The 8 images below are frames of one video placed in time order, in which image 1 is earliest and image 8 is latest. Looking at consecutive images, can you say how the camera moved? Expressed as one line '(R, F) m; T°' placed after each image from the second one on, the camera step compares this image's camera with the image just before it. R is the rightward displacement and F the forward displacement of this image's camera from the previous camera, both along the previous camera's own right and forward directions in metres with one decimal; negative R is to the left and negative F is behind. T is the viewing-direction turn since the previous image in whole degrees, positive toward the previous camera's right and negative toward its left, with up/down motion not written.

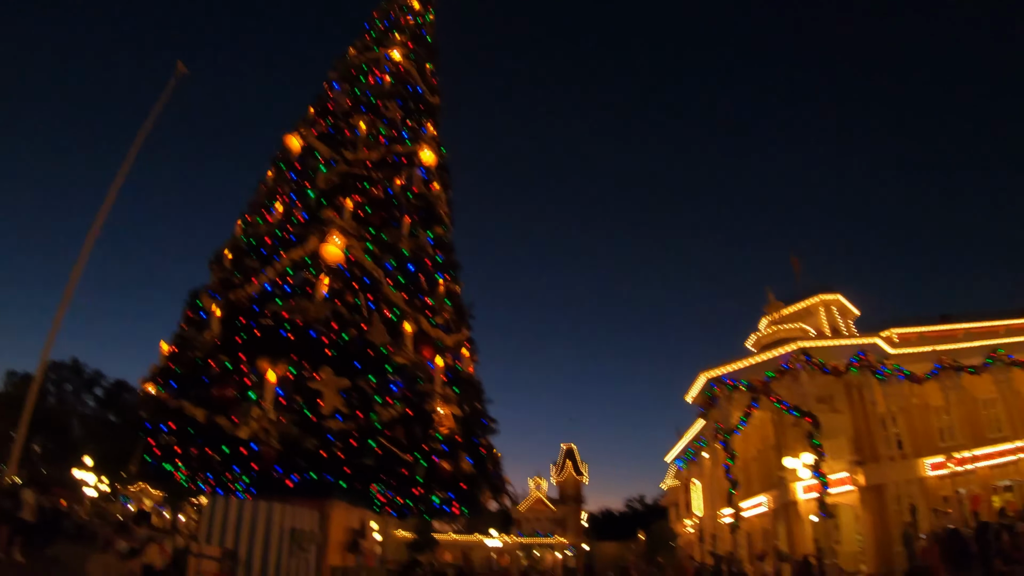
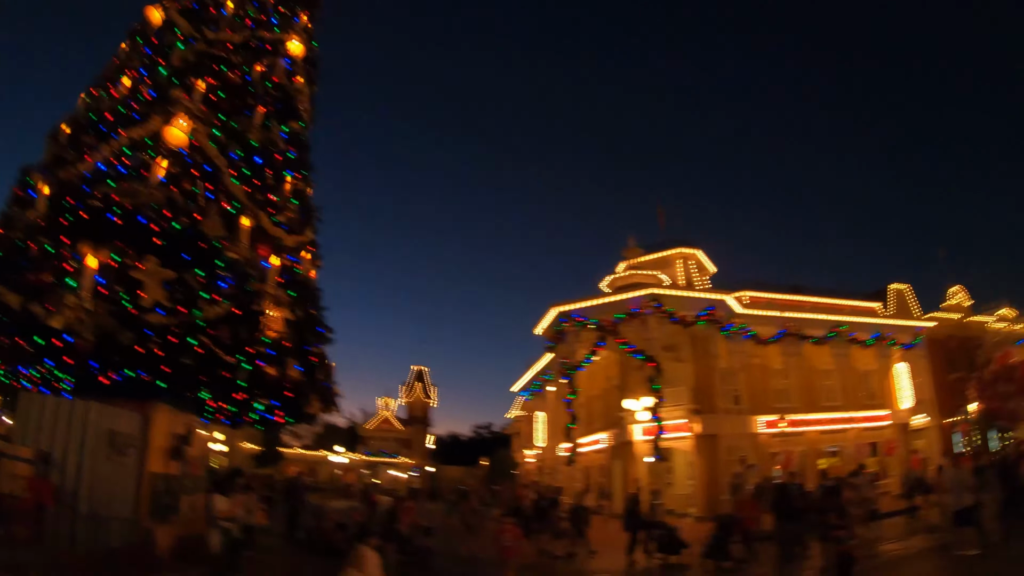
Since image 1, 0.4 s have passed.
(+0.1, +1.5) m; +11°
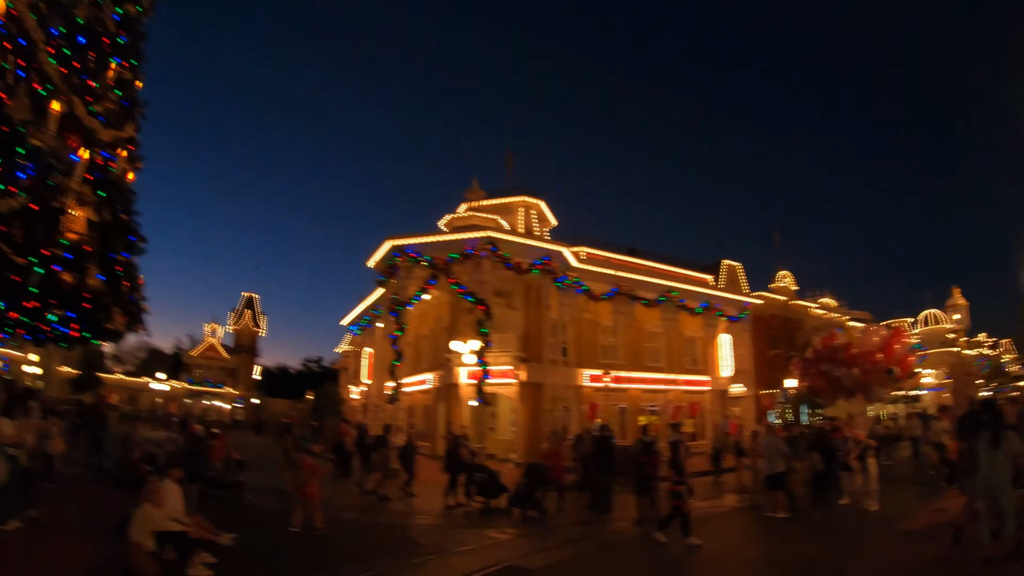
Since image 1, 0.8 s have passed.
(-0.1, +0.9) m; +14°
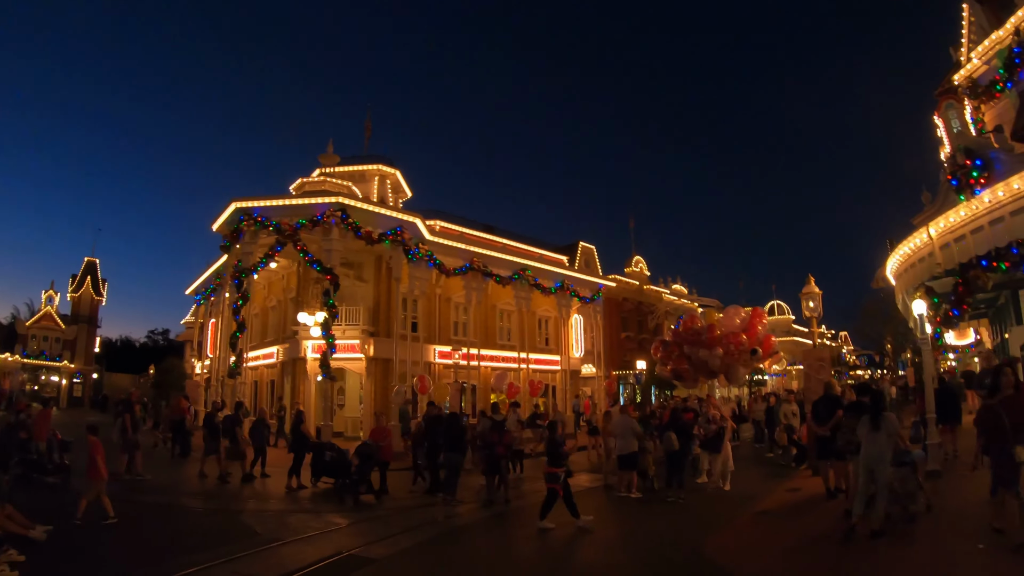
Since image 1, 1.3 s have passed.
(+0.2, +1.0) m; +12°
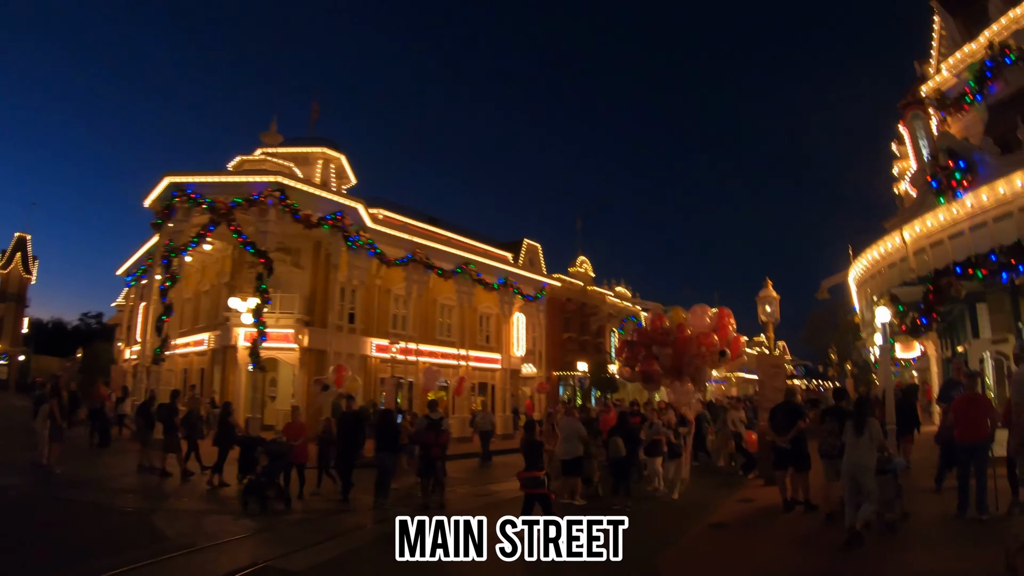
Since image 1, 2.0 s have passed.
(-0.1, +0.7) m; +5°
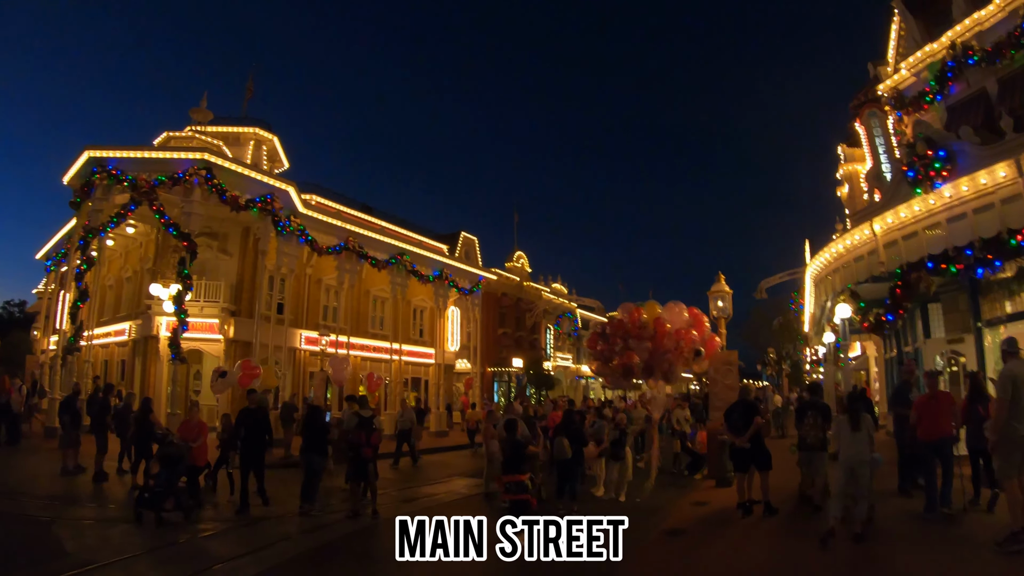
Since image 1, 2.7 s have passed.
(-0.2, +0.5) m; +6°
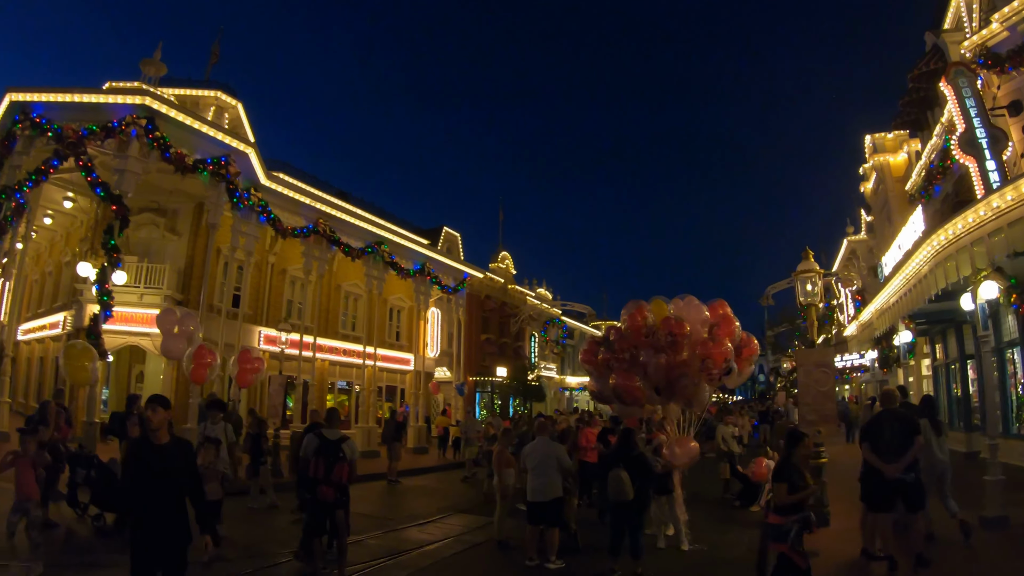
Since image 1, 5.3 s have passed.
(-0.7, +2.8) m; +3°
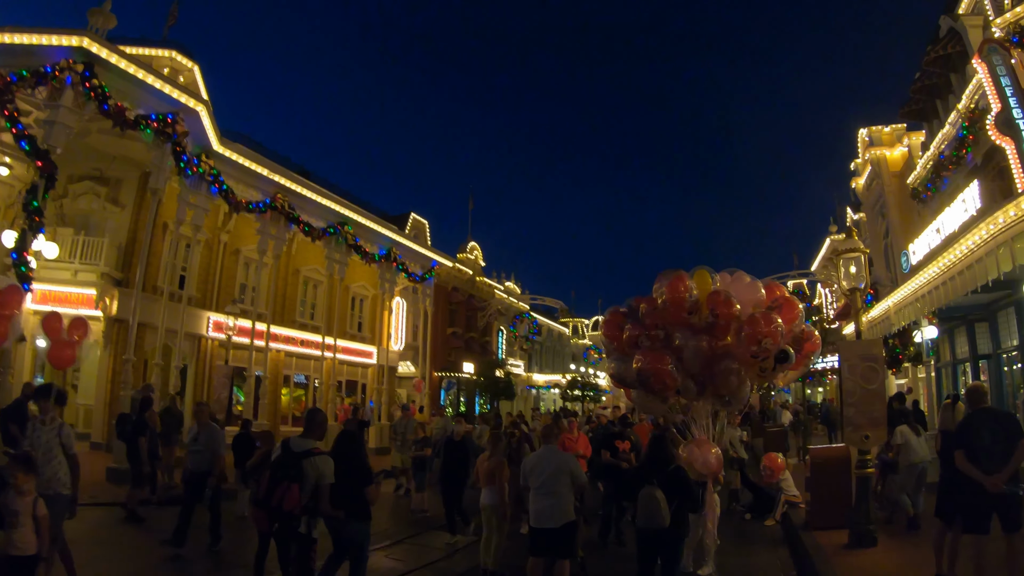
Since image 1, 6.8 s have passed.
(-0.5, +1.3) m; +4°
